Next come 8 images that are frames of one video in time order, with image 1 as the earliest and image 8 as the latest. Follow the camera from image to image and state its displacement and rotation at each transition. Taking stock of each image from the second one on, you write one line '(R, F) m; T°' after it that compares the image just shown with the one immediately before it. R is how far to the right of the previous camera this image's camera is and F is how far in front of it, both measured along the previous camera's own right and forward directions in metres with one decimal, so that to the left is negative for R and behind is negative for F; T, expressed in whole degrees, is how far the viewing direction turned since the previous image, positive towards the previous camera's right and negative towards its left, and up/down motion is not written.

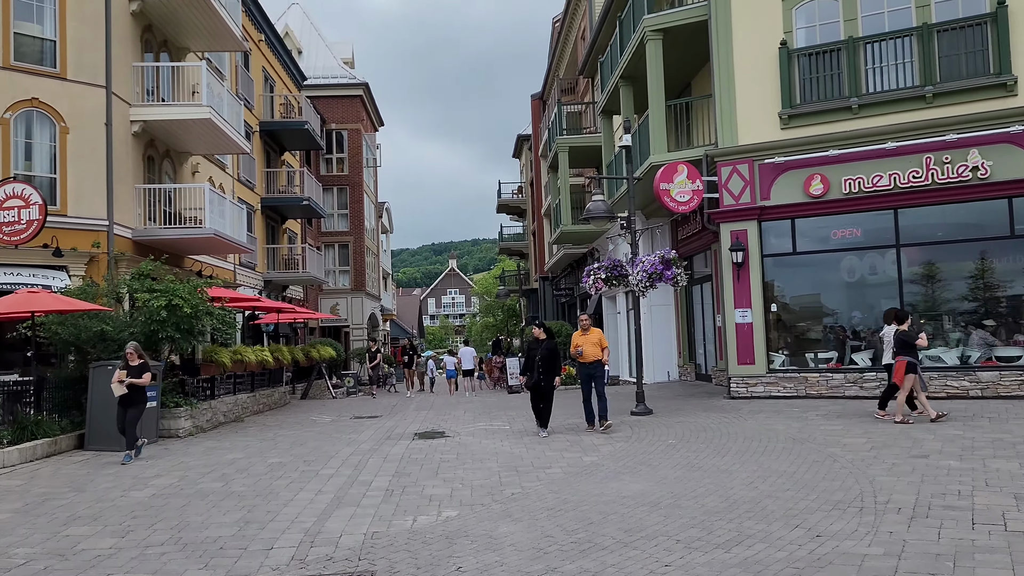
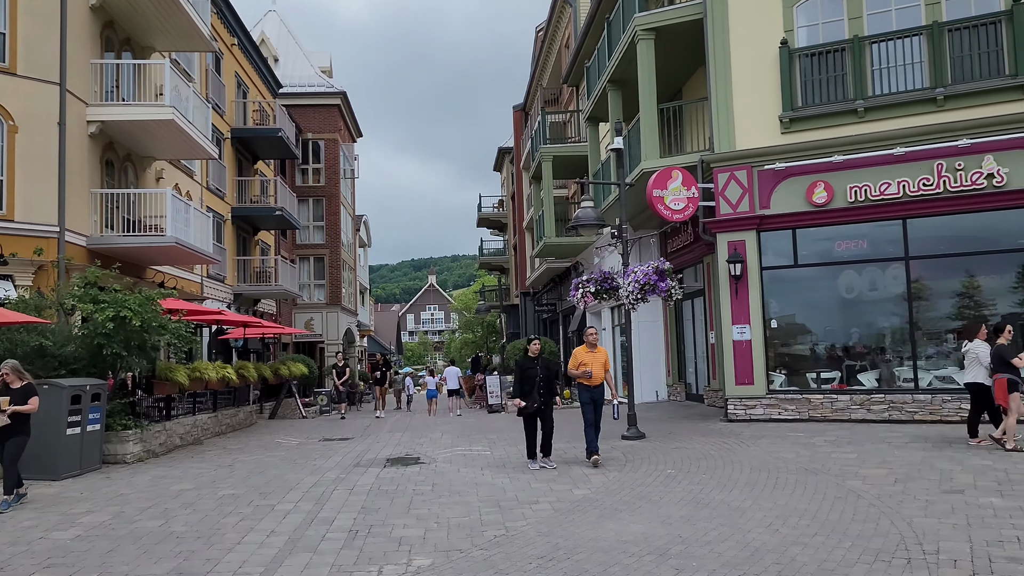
(0.0, +1.0) m; +1°
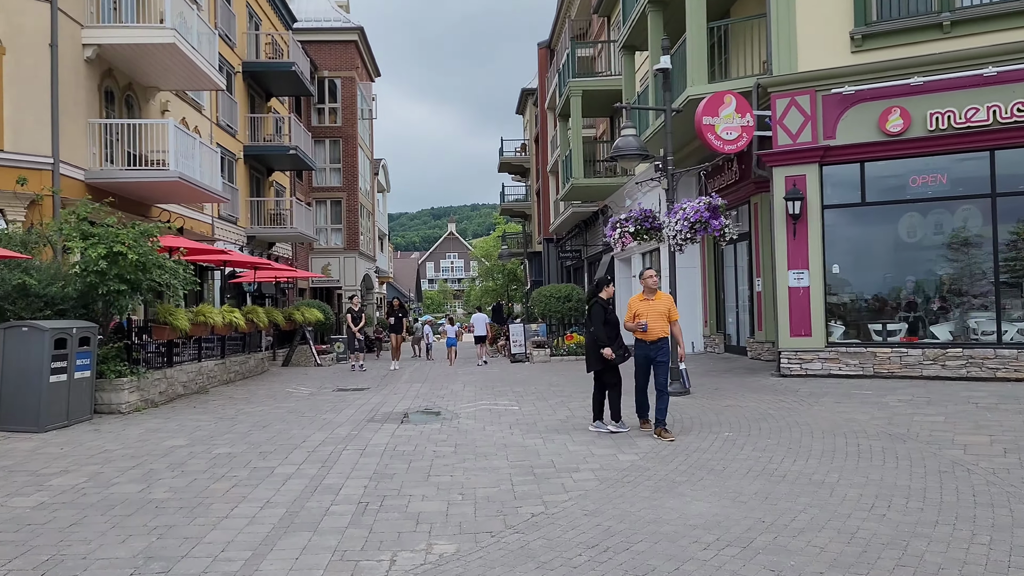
(-0.2, +1.3) m; -1°
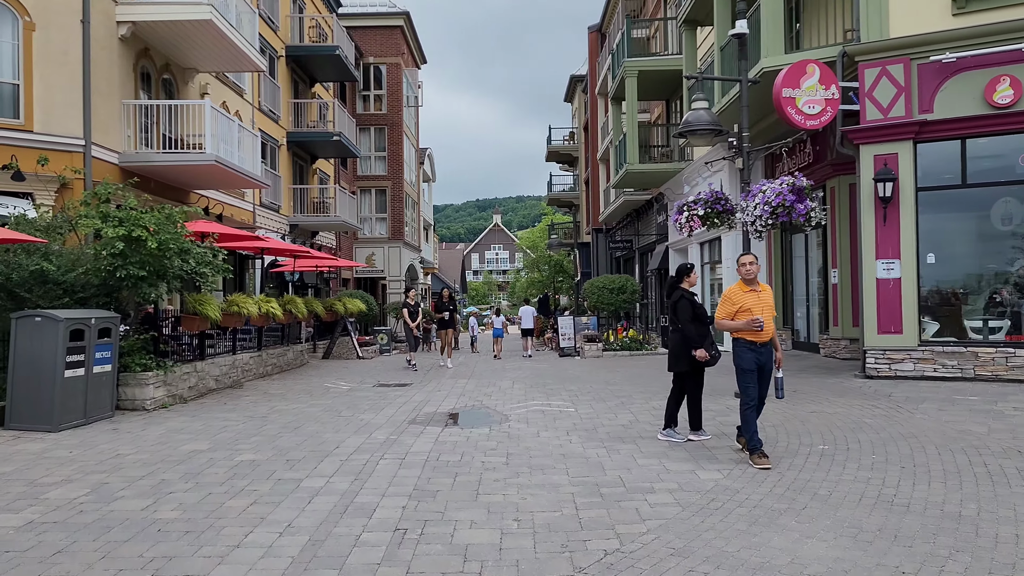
(-0.1, +1.0) m; -3°
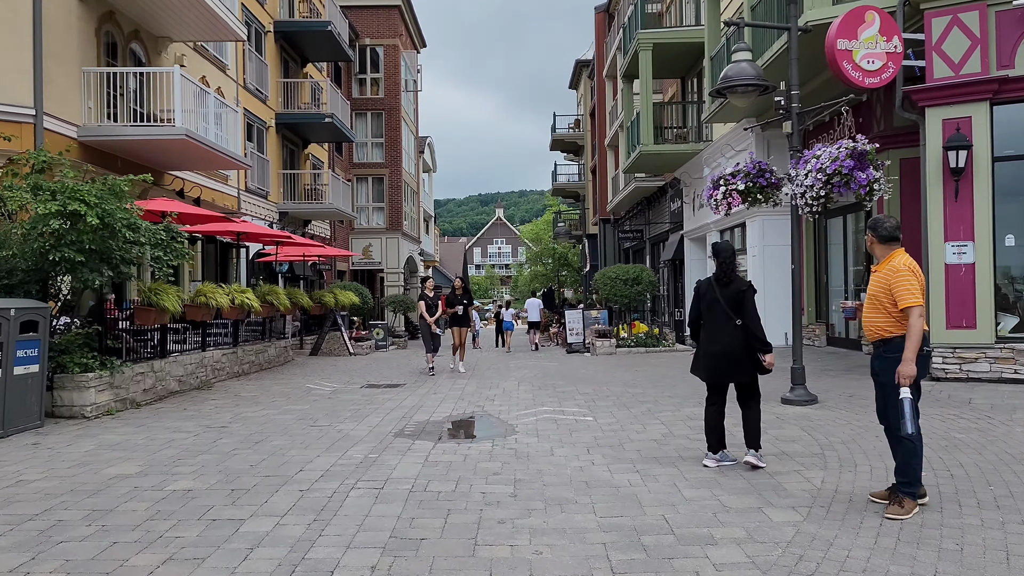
(0.0, +1.6) m; 0°
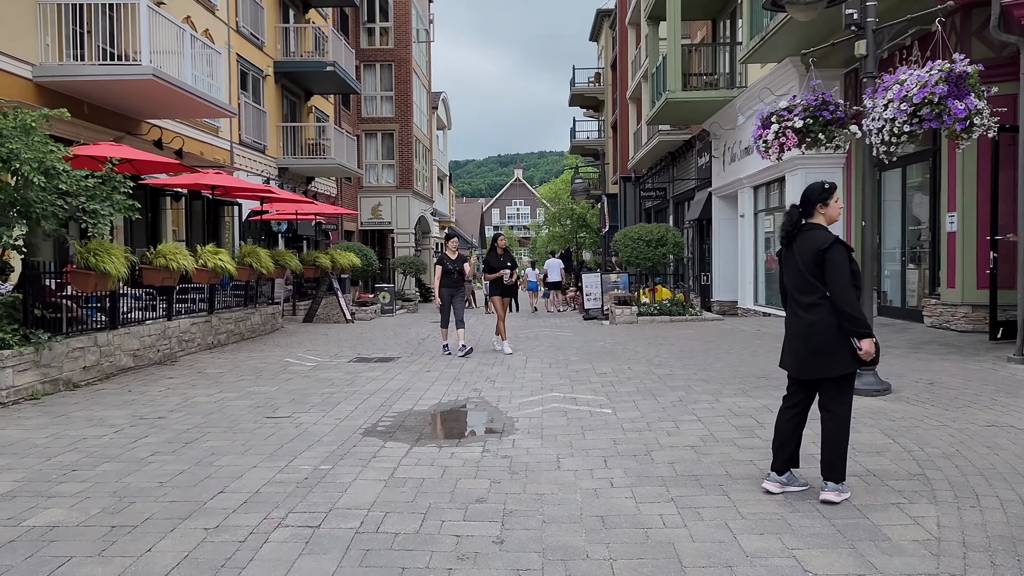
(+0.2, +1.6) m; -1°
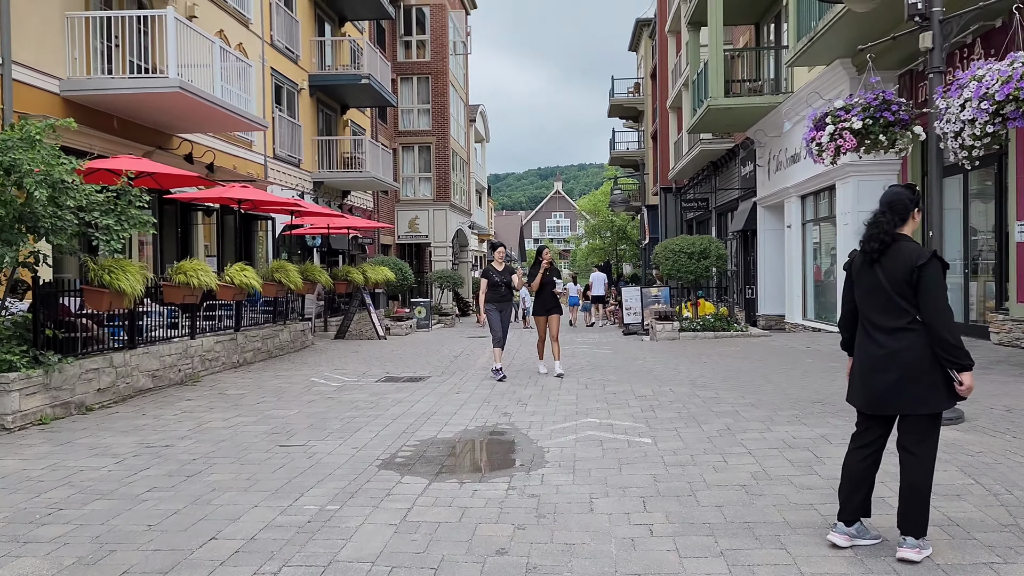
(+0.1, +0.5) m; -3°
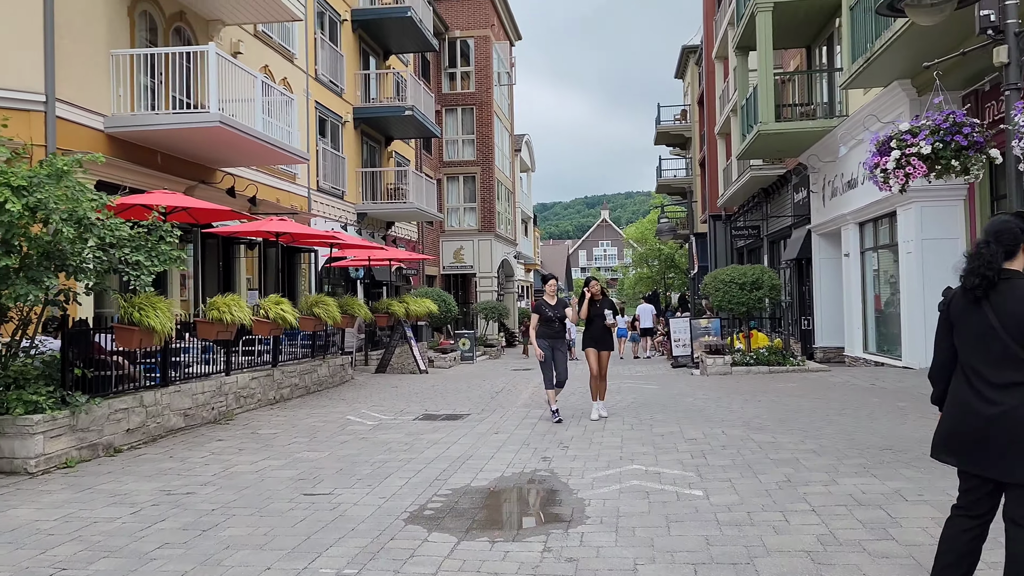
(+0.1, +0.4) m; -3°
